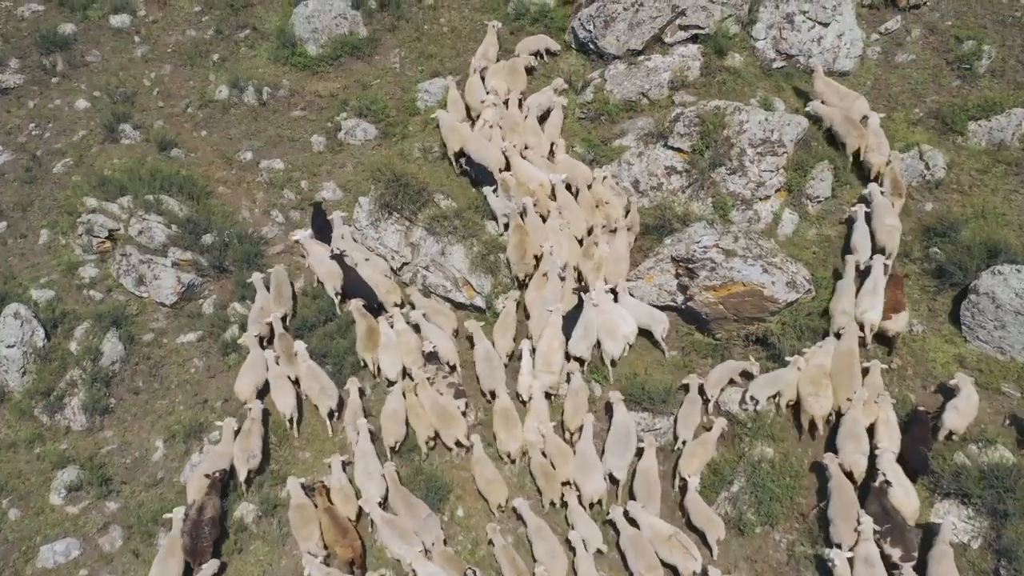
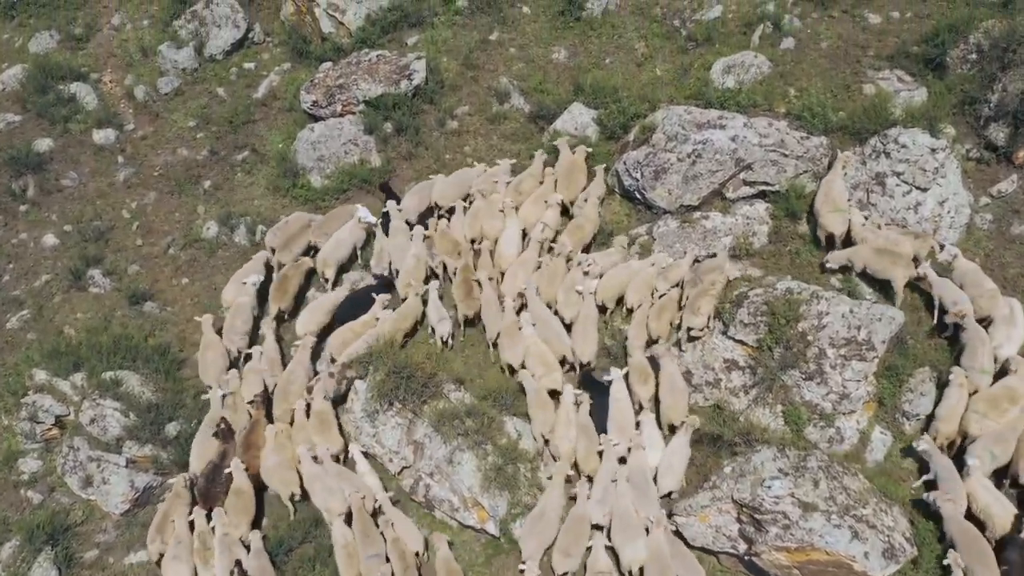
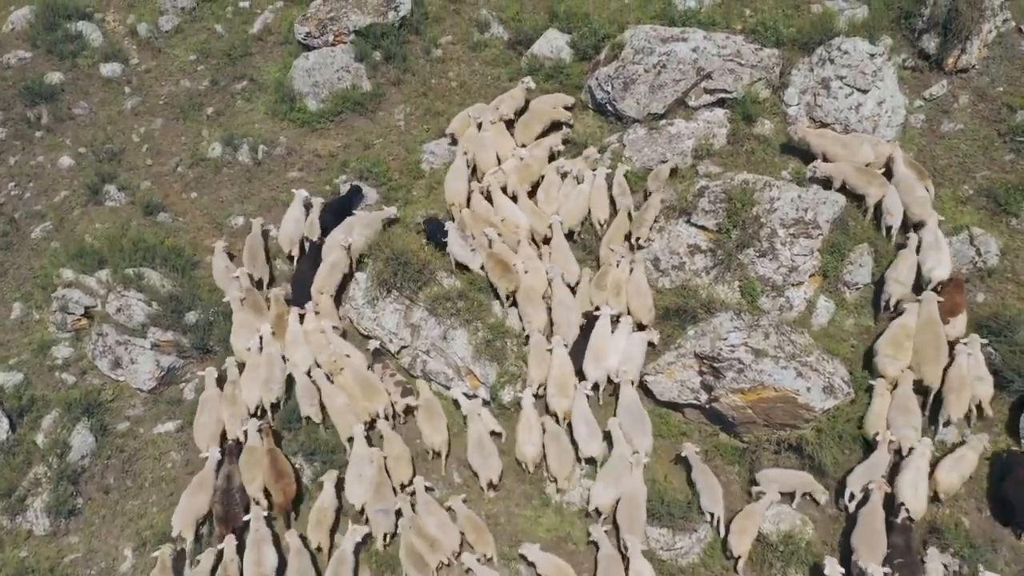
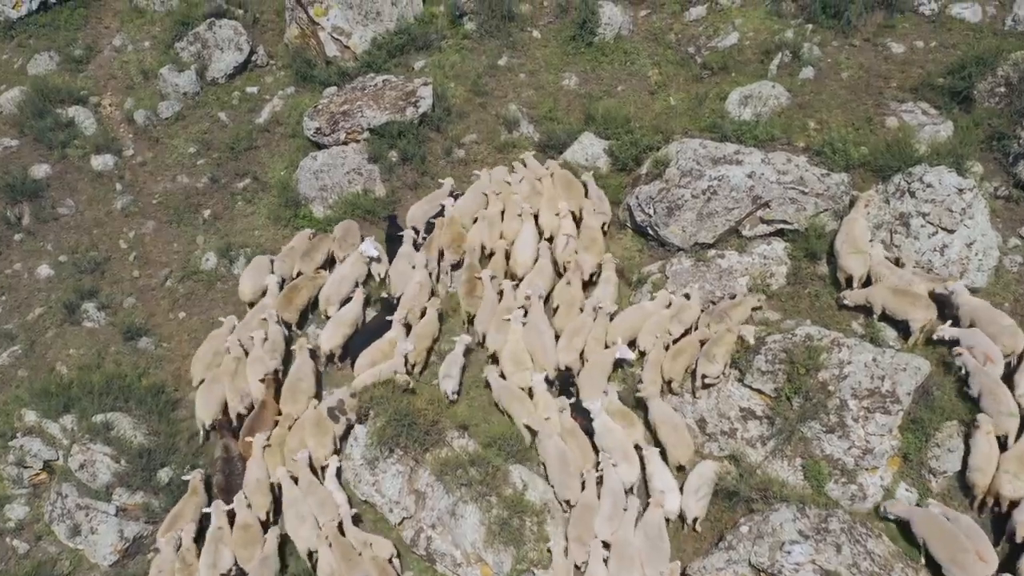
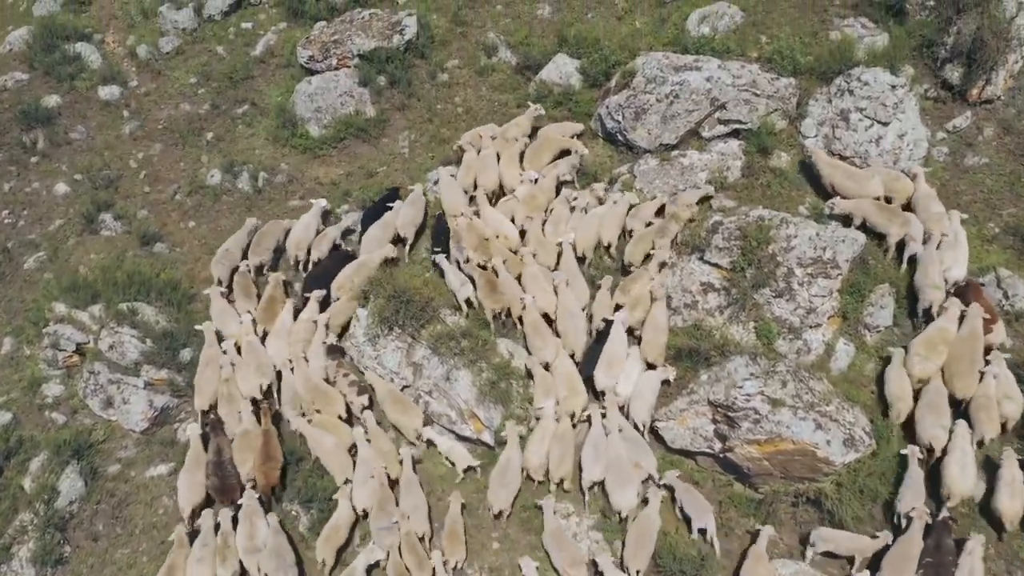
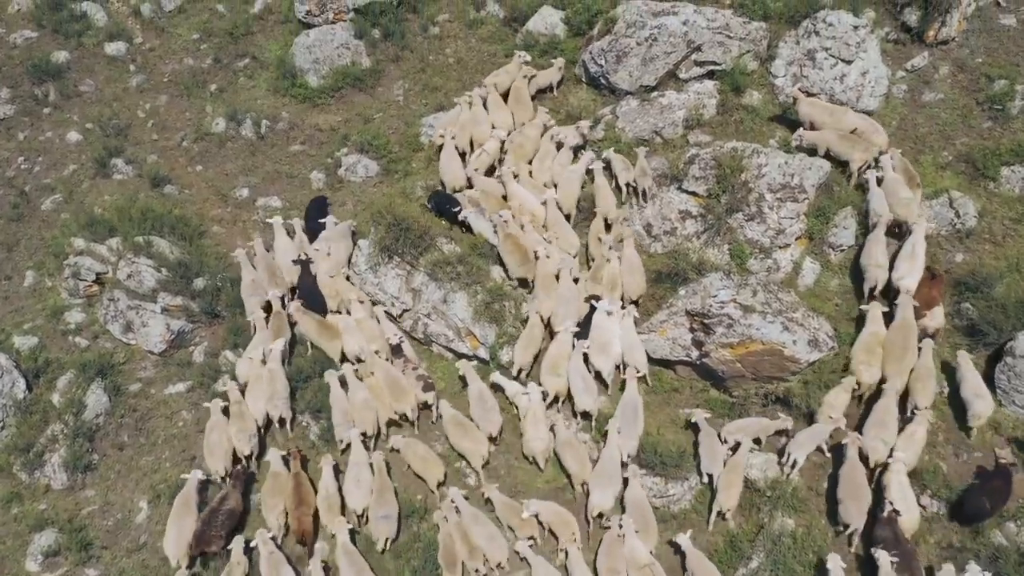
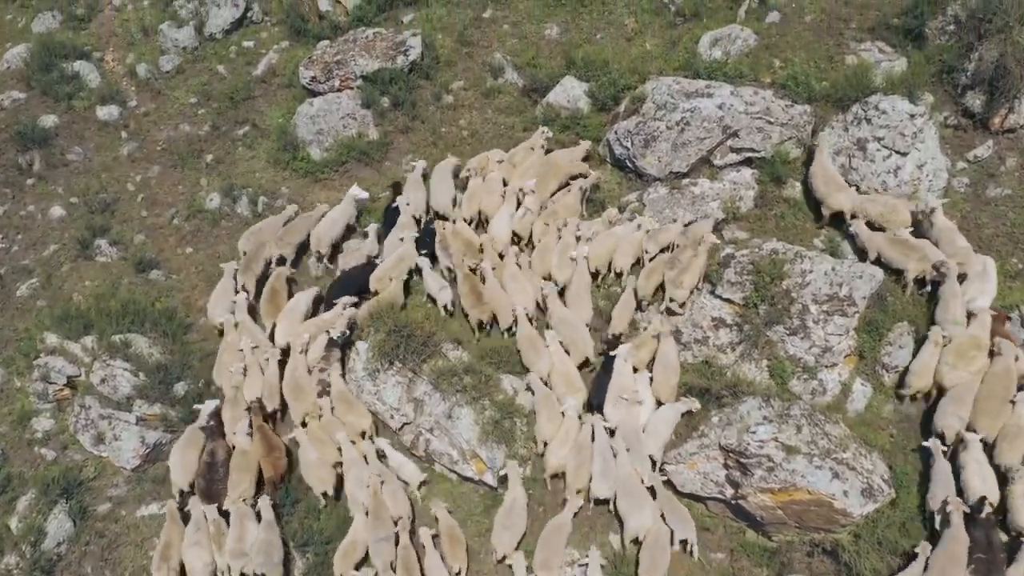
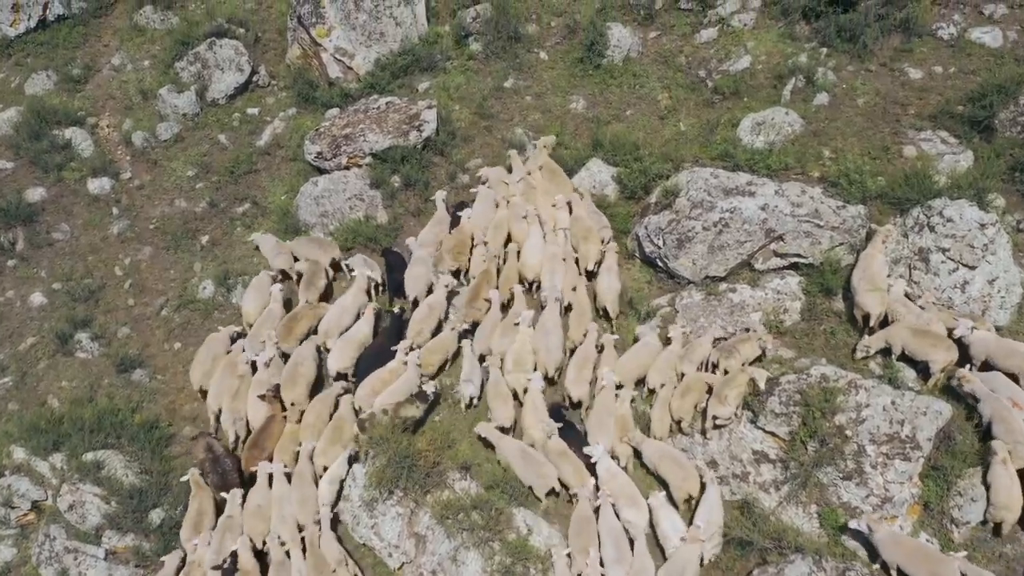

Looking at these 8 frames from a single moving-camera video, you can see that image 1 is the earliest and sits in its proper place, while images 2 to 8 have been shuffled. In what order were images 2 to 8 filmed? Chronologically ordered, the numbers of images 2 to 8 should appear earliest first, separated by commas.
6, 3, 5, 7, 2, 4, 8
